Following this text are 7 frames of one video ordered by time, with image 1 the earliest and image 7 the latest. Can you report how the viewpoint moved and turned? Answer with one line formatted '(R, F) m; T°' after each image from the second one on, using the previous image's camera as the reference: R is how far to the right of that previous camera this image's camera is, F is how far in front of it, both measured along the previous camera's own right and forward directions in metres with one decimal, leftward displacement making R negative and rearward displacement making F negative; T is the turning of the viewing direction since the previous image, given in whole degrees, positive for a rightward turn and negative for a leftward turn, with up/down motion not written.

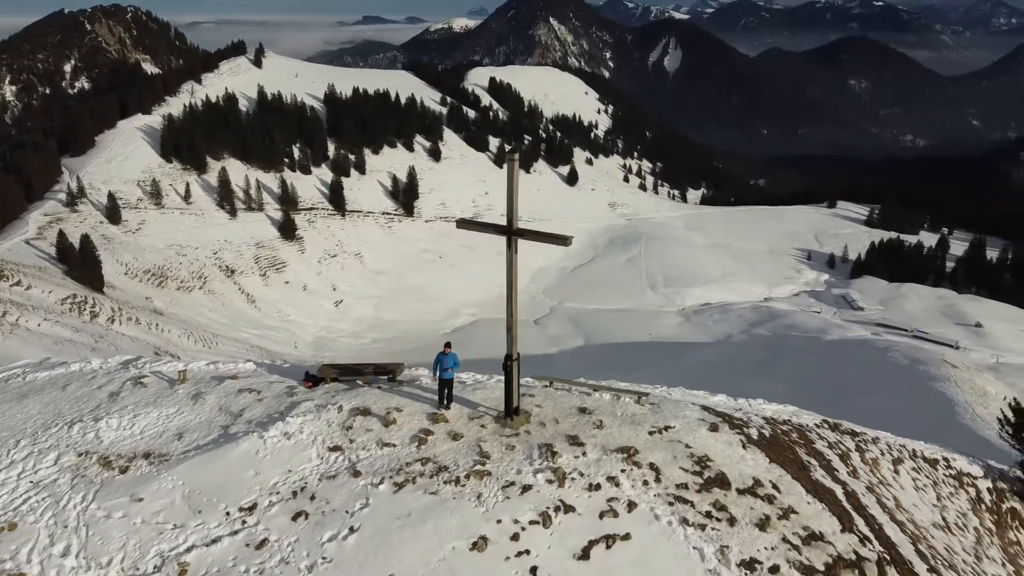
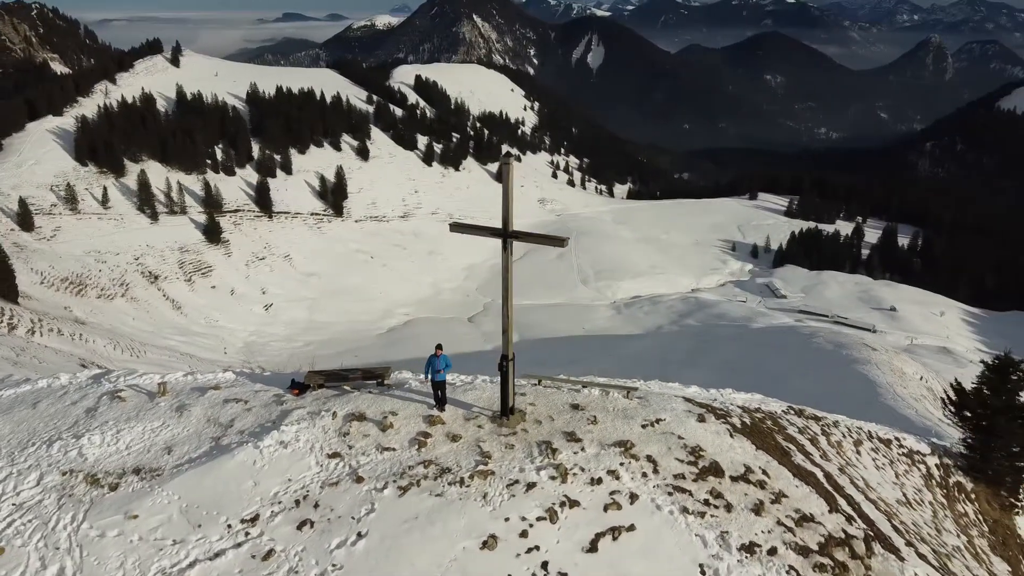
(-0.6, -0.1) m; +5°
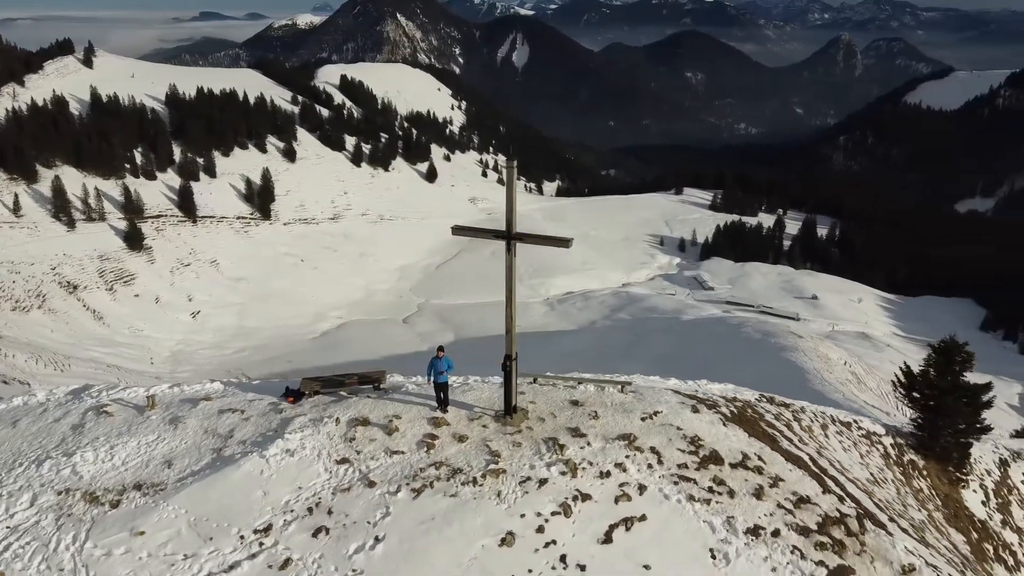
(-0.7, -0.1) m; +5°
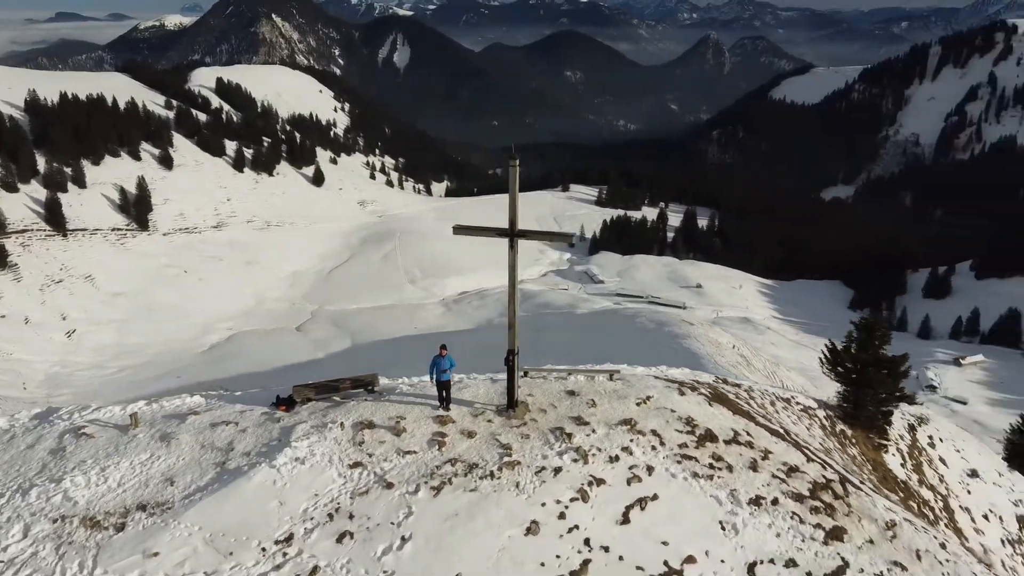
(-1.1, -0.1) m; +8°
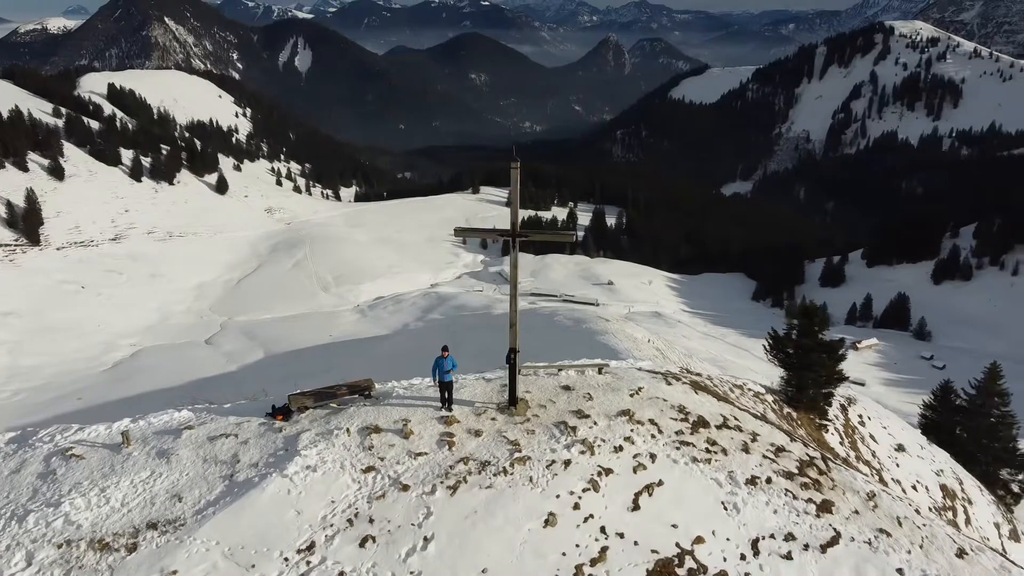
(-0.9, -0.1) m; +6°
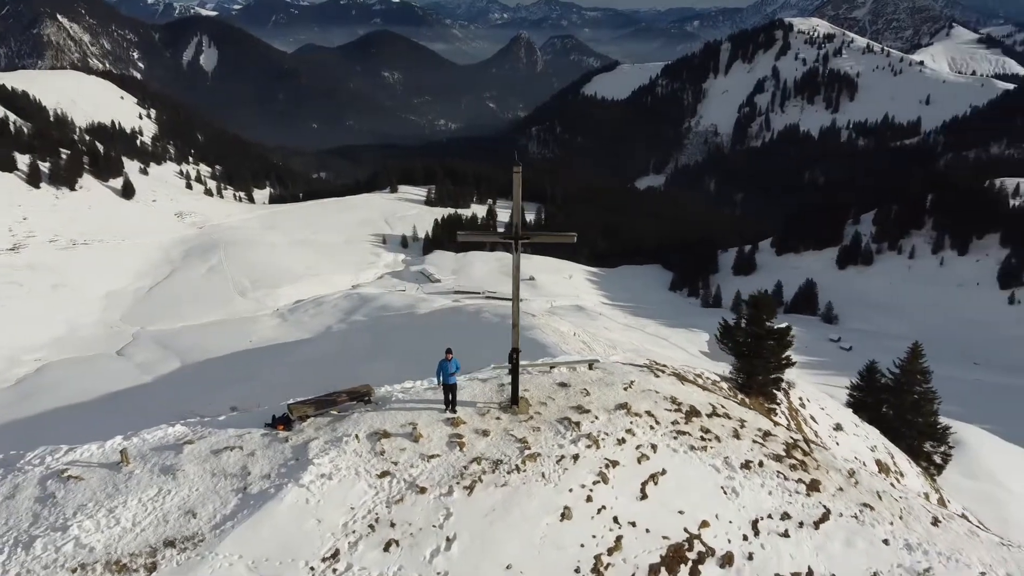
(-0.9, -0.1) m; +6°
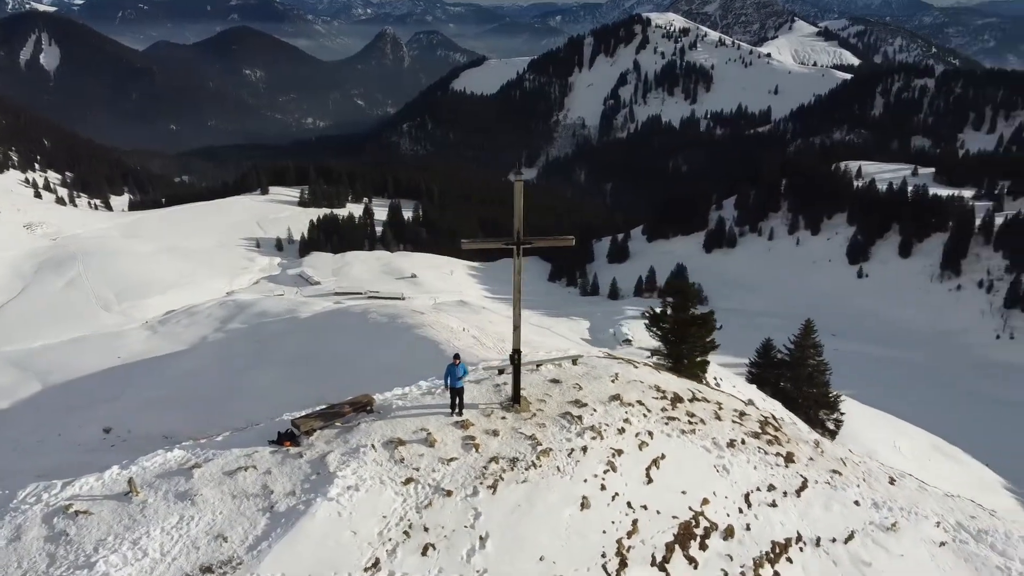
(-1.4, -0.2) m; +9°
